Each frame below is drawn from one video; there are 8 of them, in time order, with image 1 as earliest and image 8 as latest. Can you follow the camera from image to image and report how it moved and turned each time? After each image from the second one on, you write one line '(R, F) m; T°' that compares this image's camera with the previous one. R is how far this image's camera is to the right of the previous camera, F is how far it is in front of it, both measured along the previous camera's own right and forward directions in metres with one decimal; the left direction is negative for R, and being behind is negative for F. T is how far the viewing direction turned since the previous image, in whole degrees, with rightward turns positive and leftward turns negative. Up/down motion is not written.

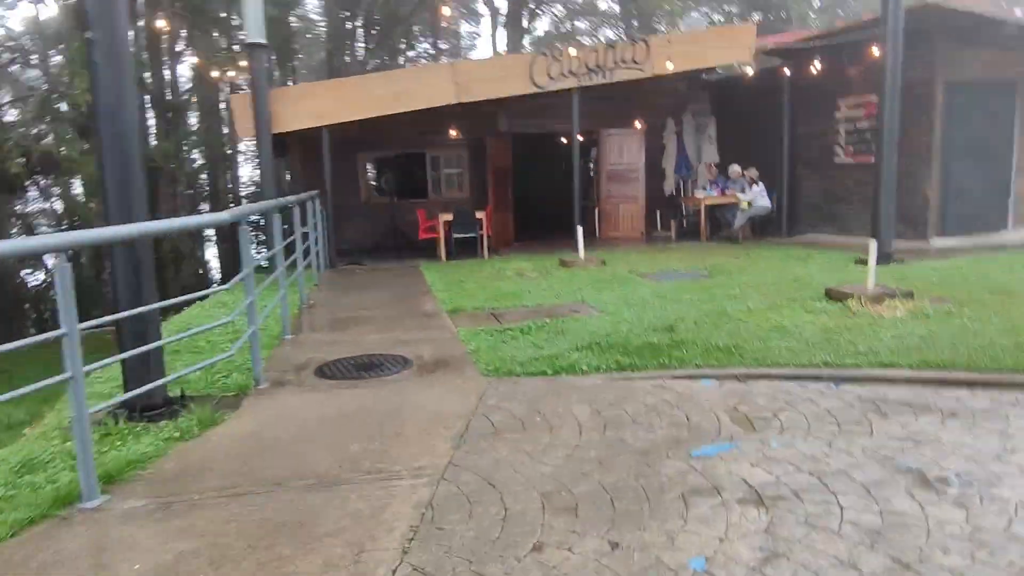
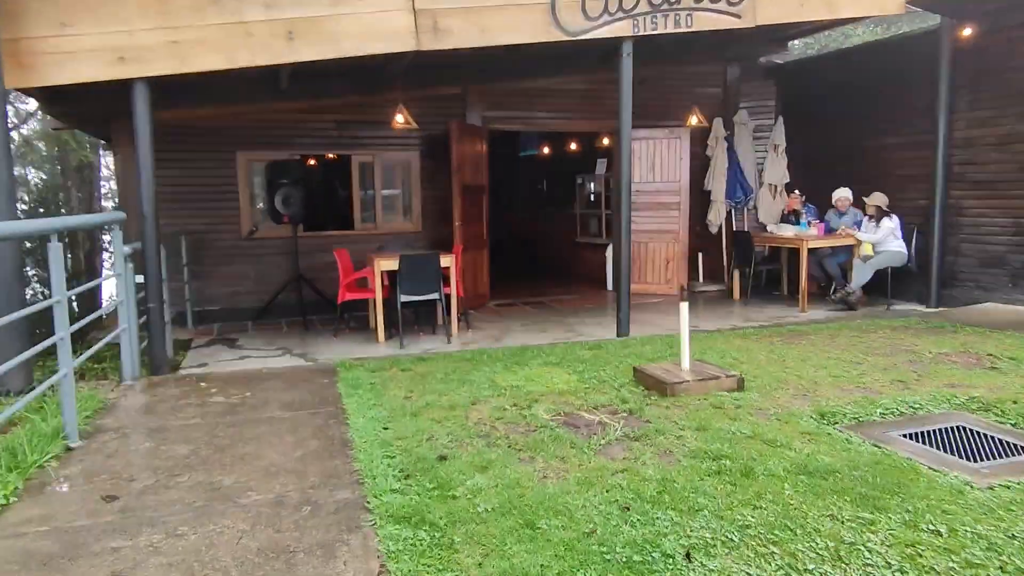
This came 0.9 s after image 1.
(-0.6, +5.2) m; +6°
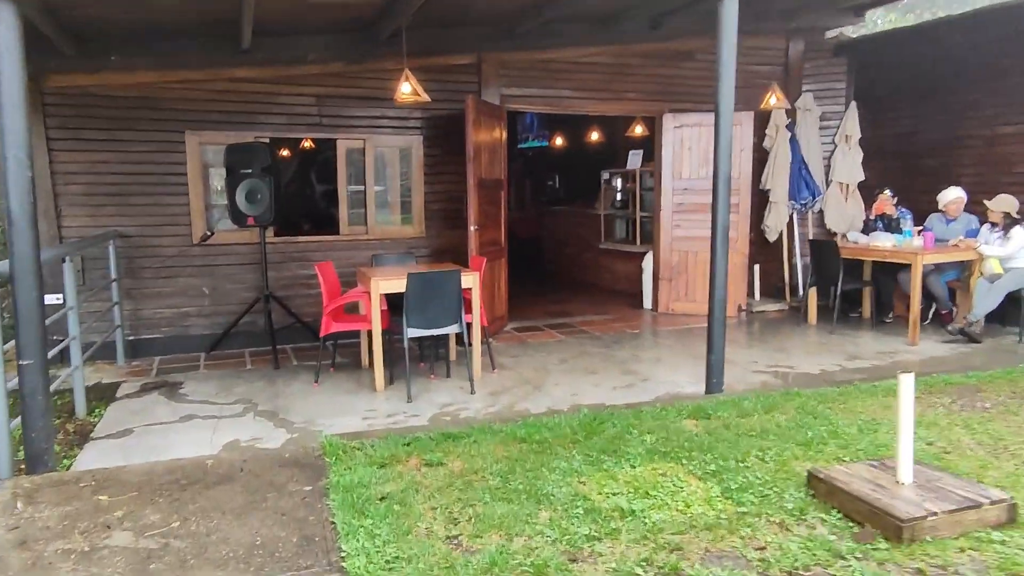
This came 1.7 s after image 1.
(-0.5, +1.8) m; +2°
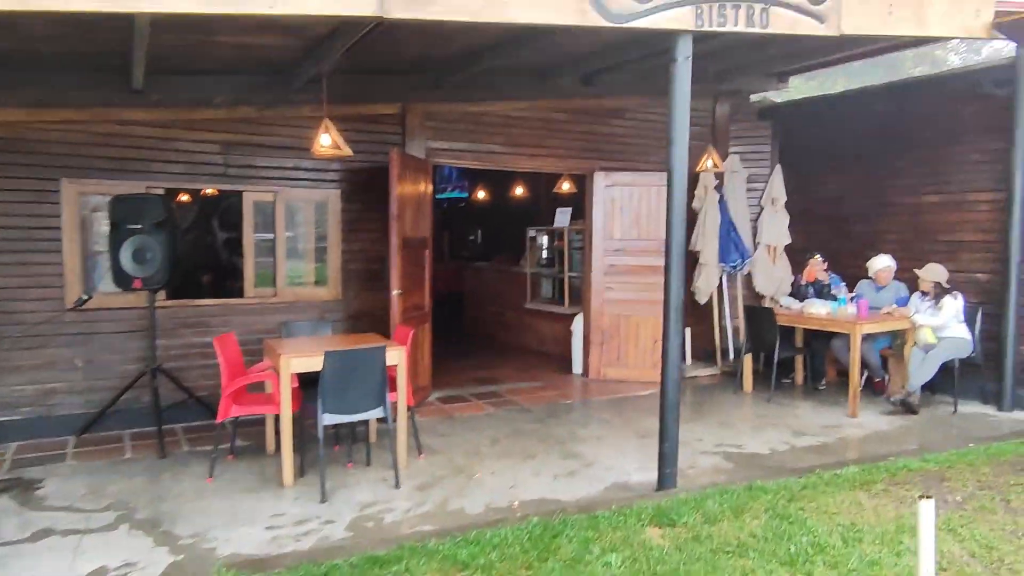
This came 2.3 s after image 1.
(-0.1, +0.5) m; +7°
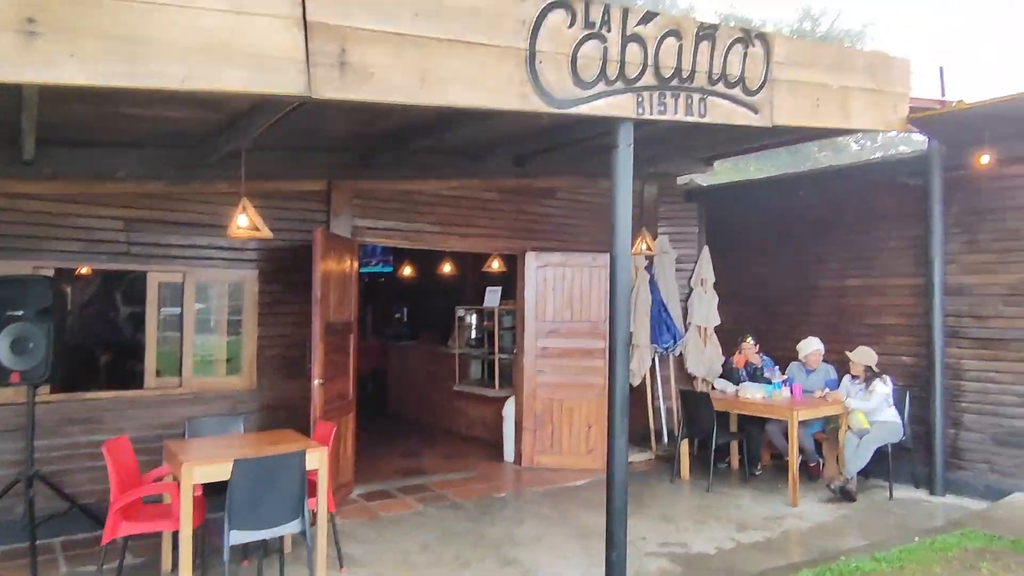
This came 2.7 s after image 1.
(-0.1, +0.3) m; +6°
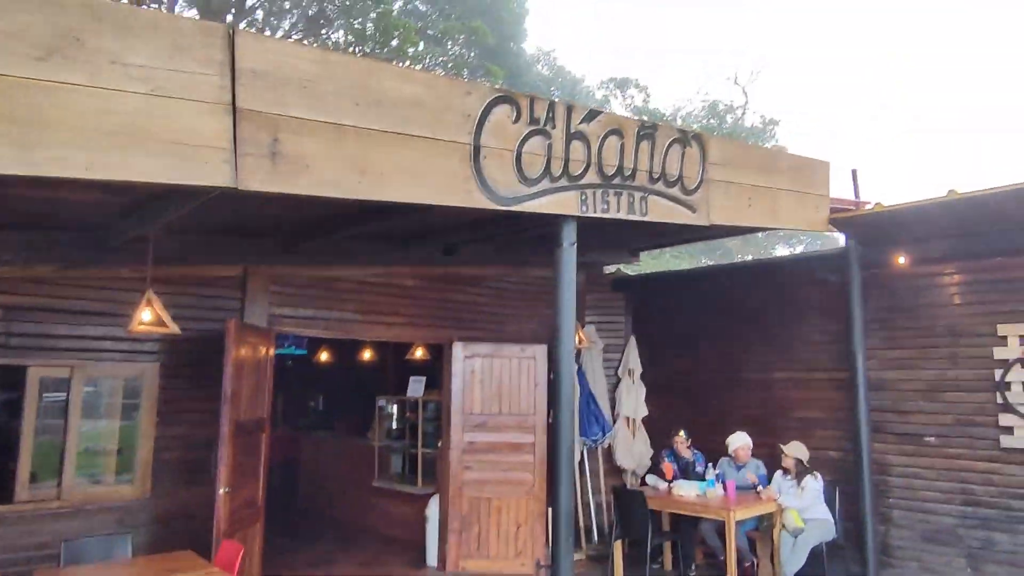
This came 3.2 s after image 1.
(-0.1, +0.3) m; +7°
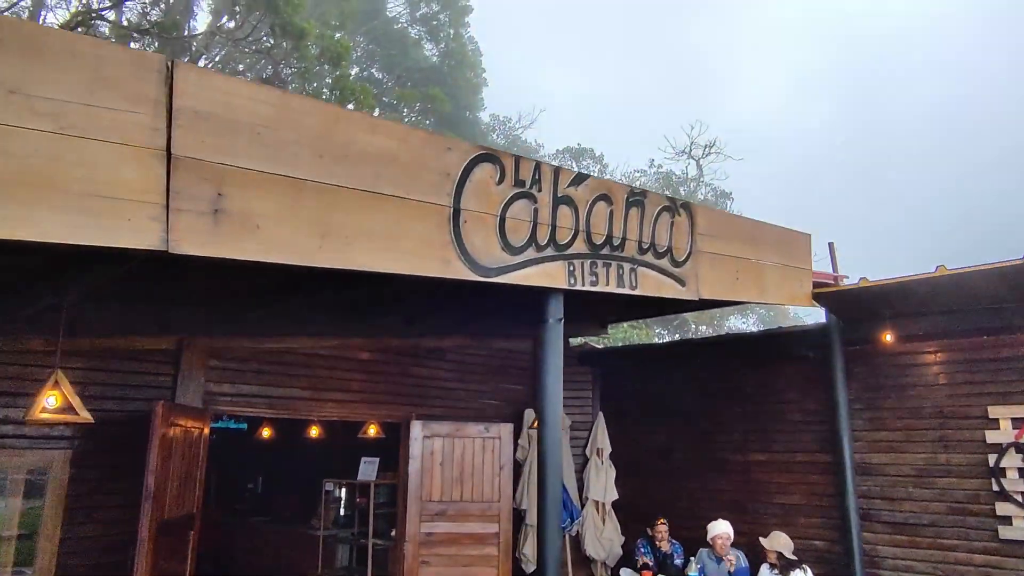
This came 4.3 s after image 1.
(-0.1, +0.5) m; +4°
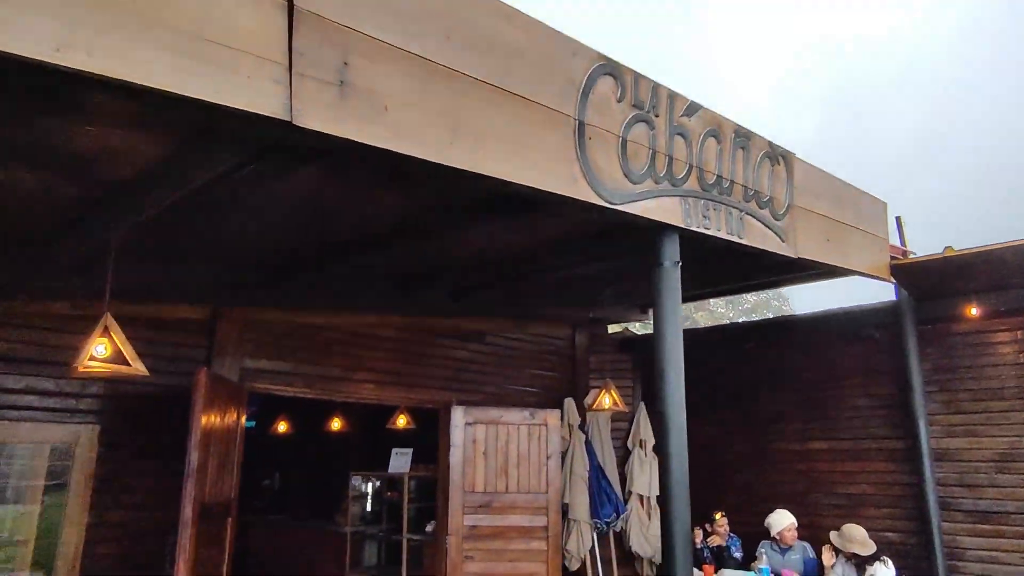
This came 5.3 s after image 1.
(-0.5, +0.4) m; +1°
